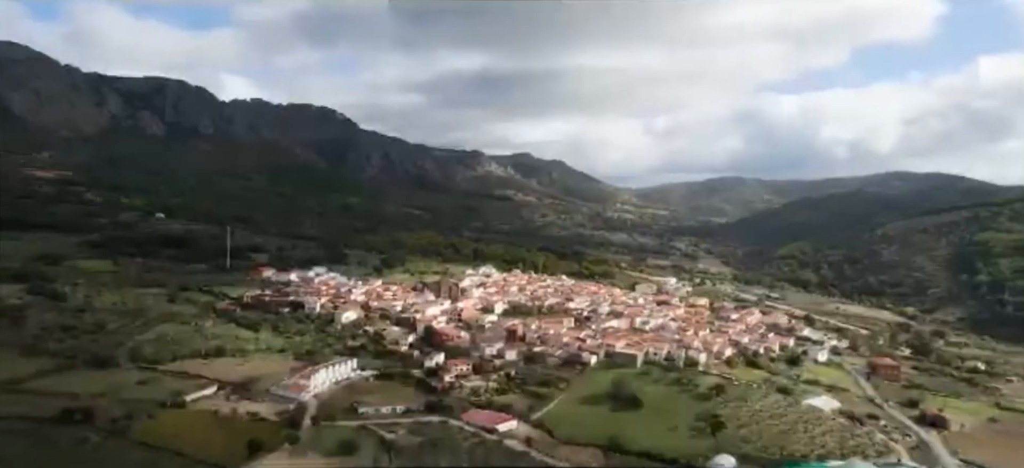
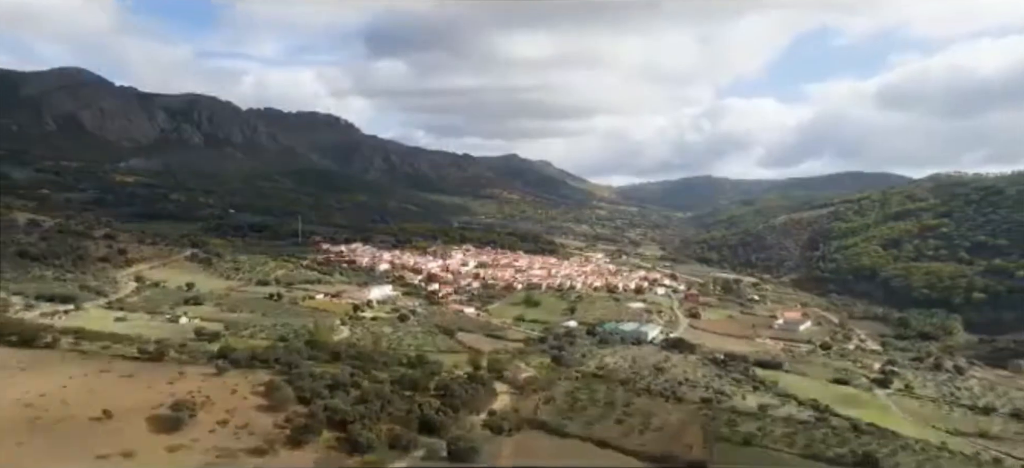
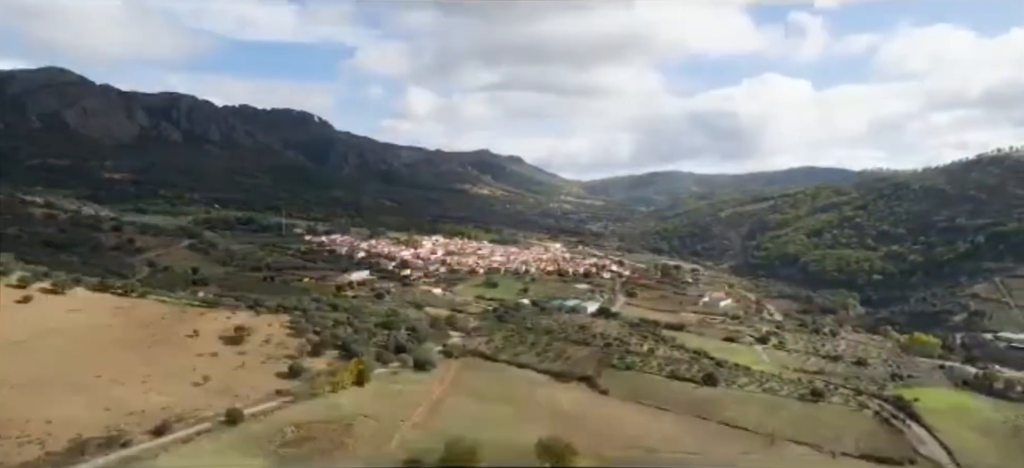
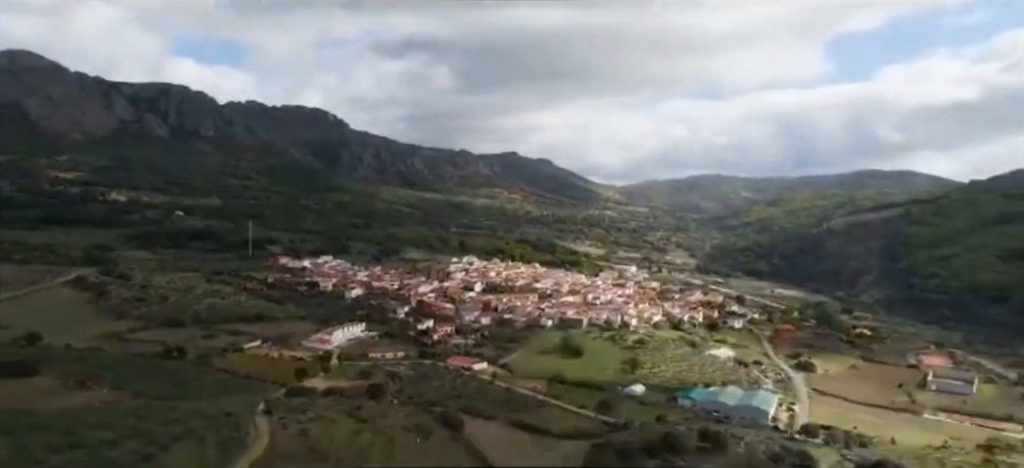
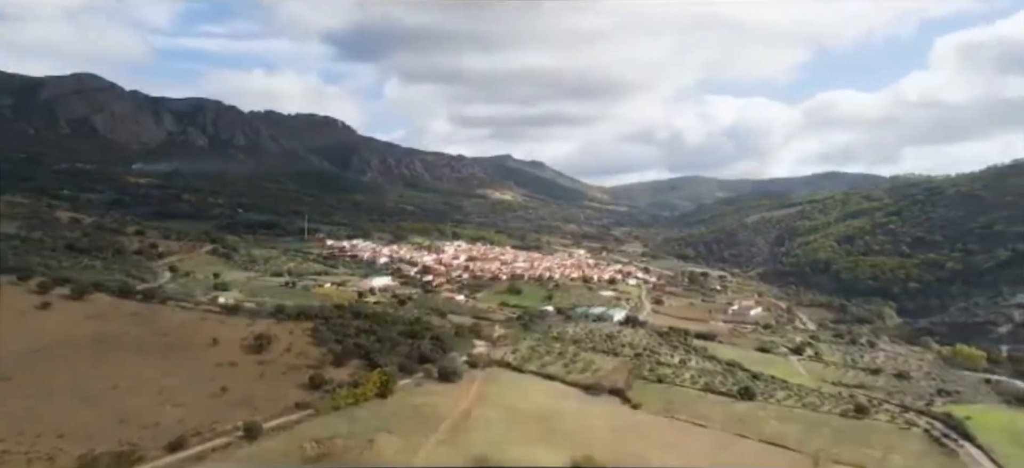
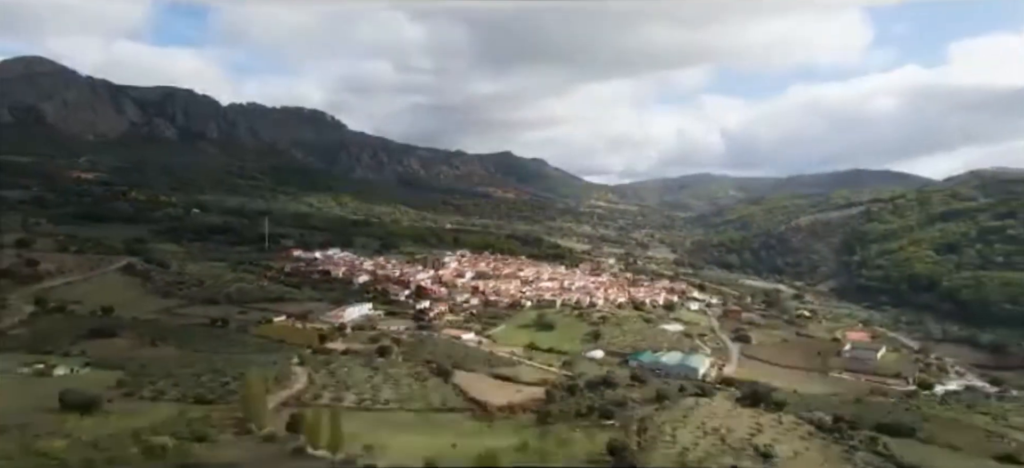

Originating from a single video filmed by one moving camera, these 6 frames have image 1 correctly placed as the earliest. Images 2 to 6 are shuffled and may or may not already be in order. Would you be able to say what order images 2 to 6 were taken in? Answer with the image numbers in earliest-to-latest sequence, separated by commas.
4, 6, 2, 5, 3
